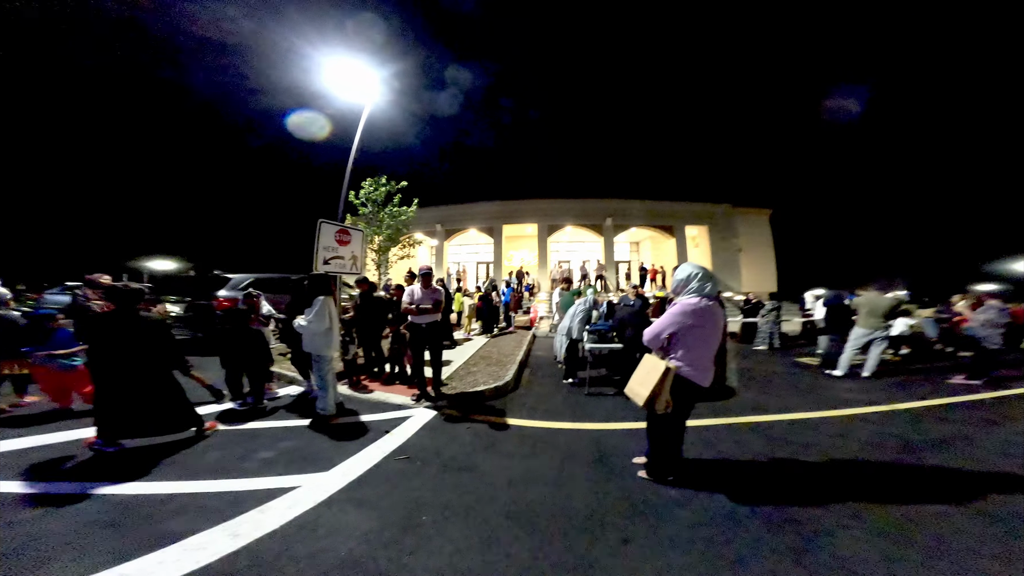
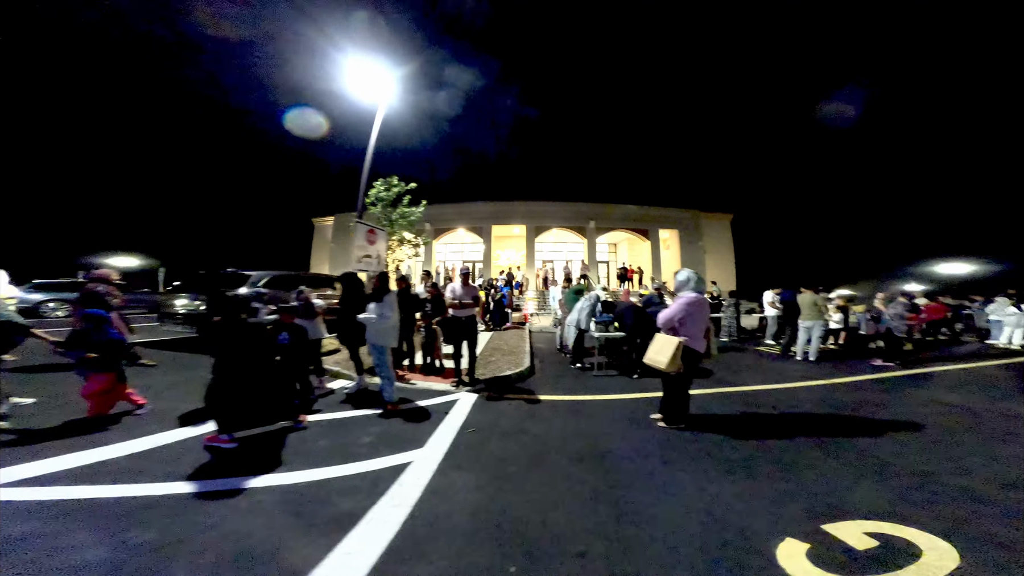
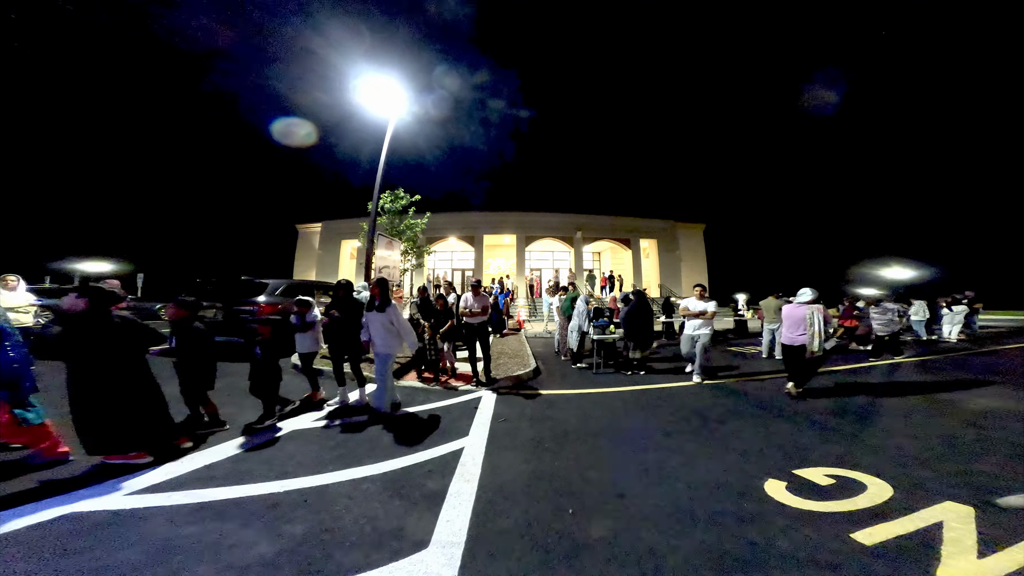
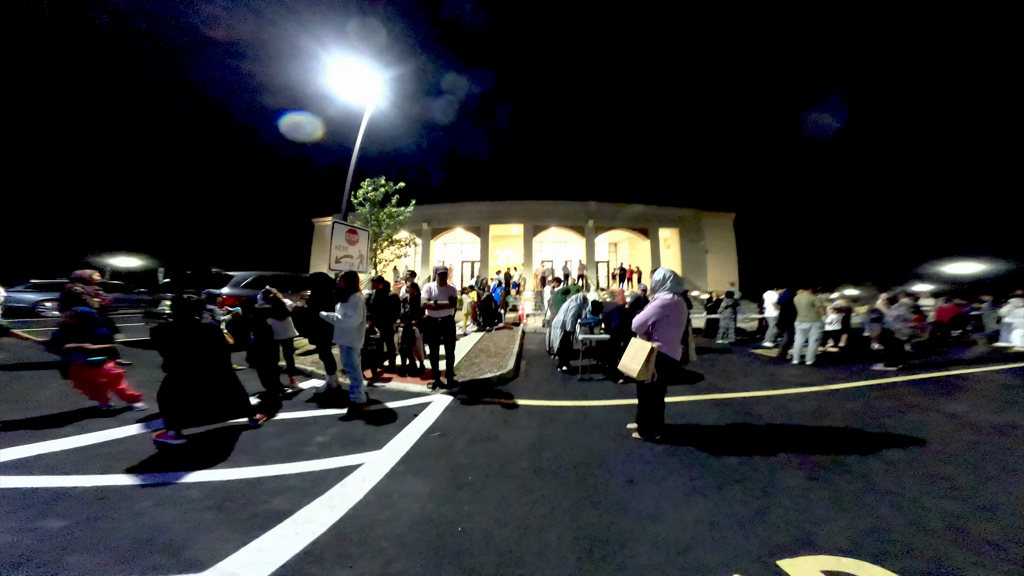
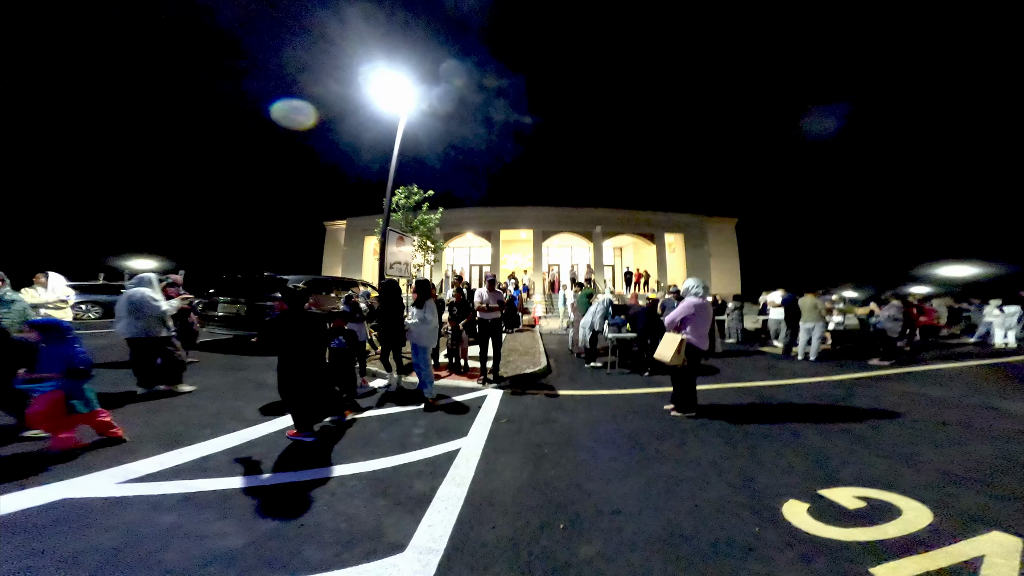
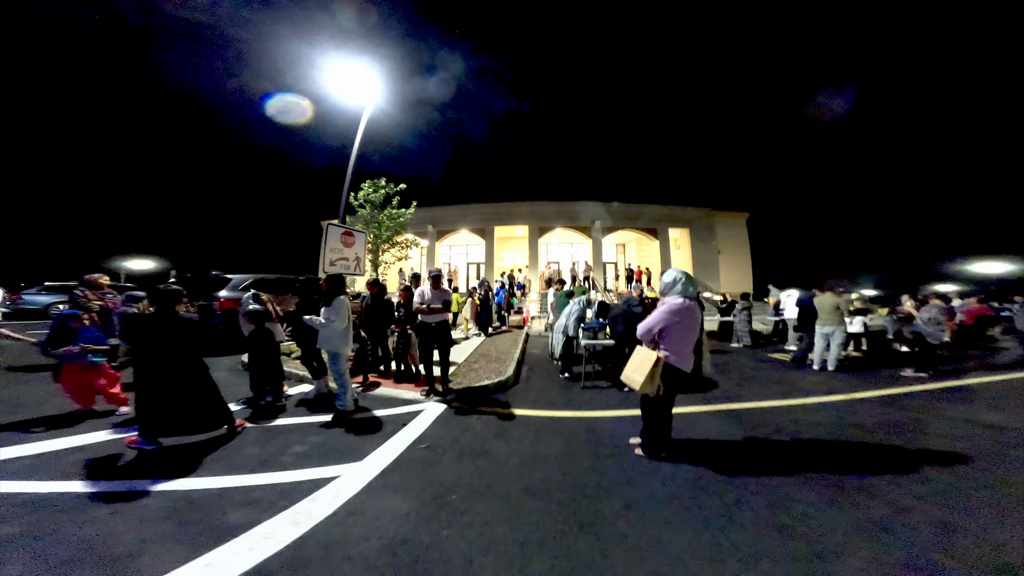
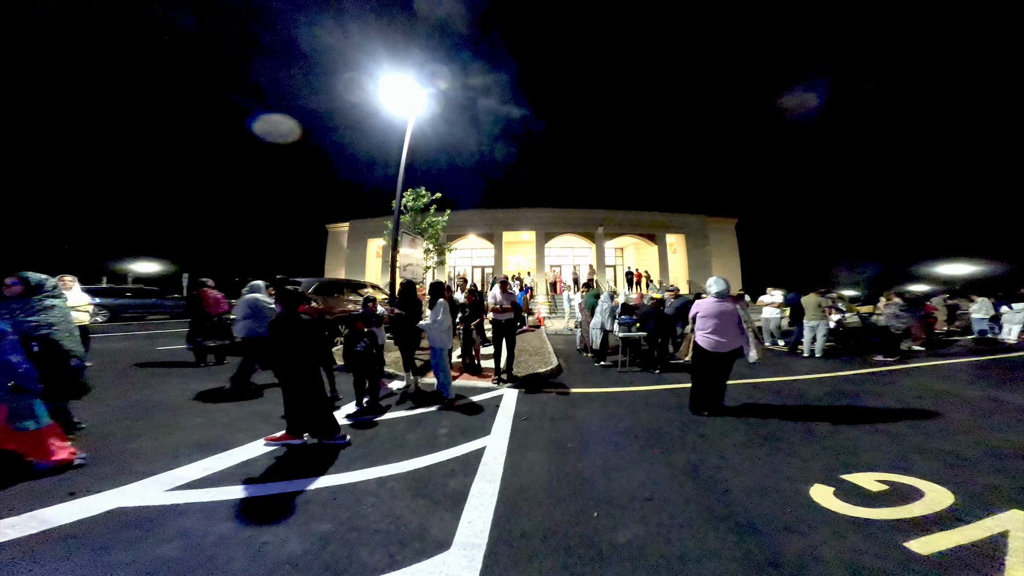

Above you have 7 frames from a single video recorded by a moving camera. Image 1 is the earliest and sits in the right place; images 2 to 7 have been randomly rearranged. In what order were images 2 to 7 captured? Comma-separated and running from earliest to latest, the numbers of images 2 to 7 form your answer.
6, 4, 2, 5, 7, 3
